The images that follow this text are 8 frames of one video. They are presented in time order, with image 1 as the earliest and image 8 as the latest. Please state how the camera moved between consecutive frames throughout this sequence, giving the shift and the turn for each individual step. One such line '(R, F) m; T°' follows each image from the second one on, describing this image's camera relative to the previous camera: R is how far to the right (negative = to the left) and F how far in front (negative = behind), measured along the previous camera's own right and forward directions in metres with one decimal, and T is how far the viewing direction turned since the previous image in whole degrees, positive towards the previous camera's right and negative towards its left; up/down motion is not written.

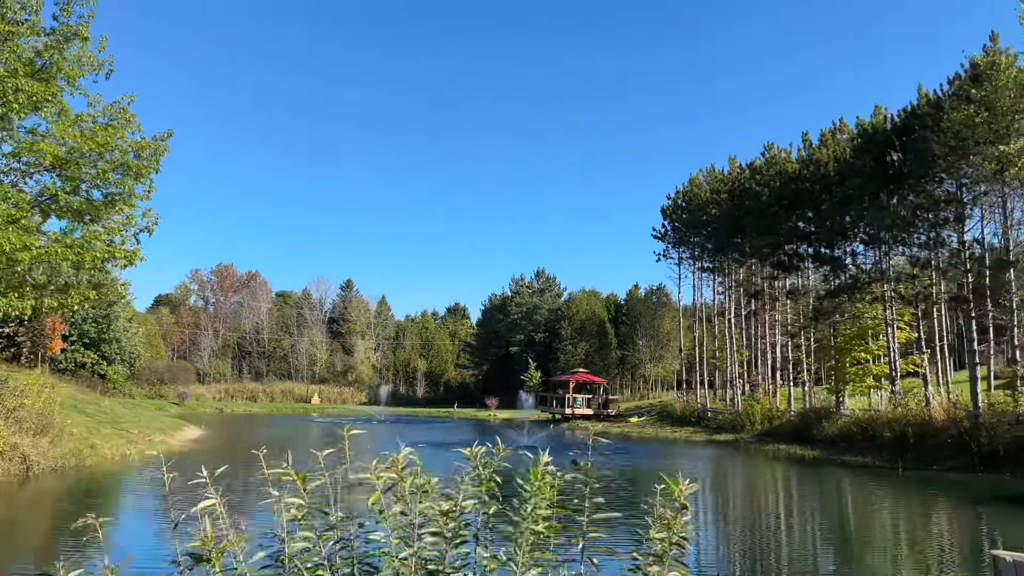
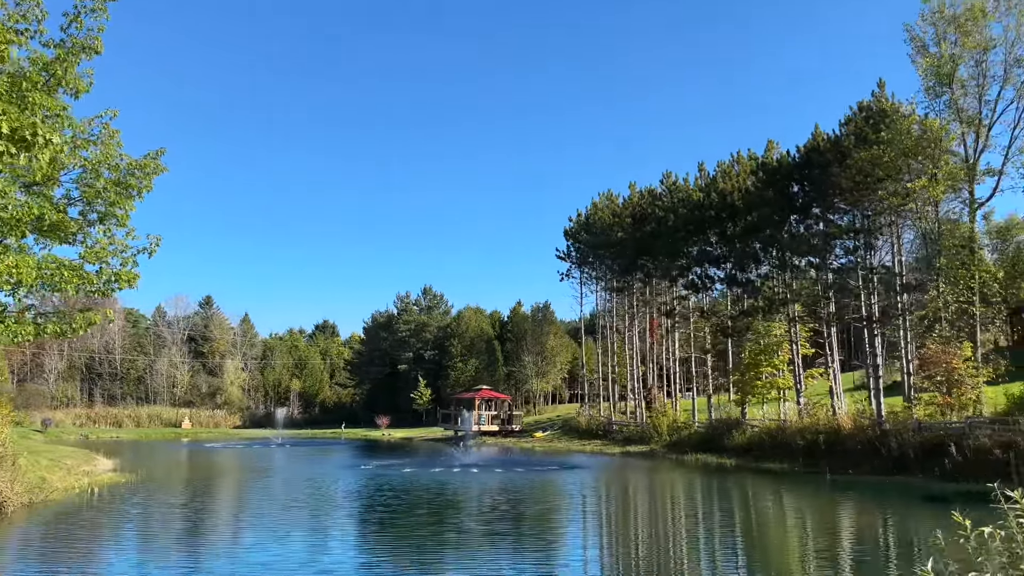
(-2.1, -0.2) m; +10°
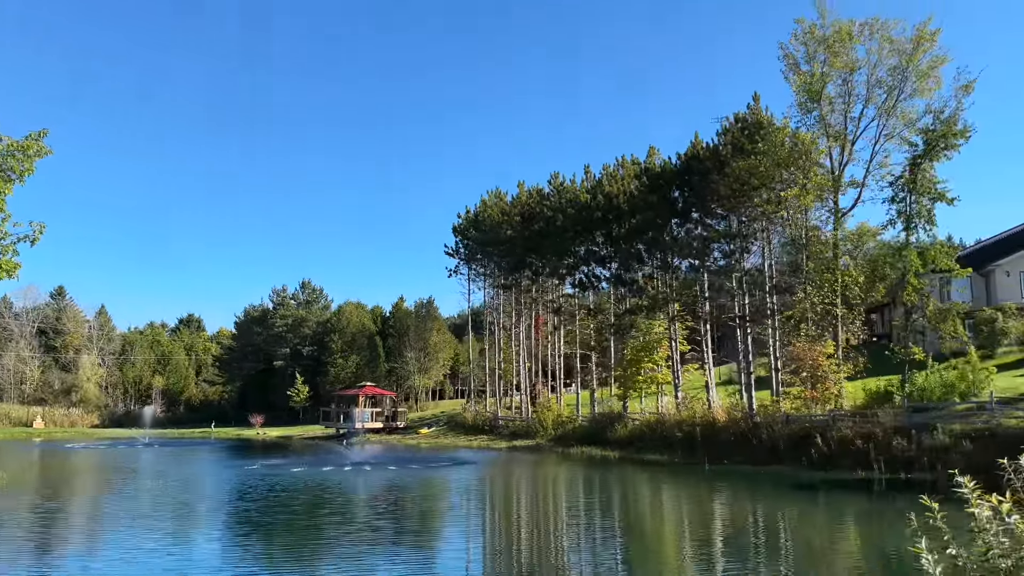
(-0.4, 0.0) m; +10°
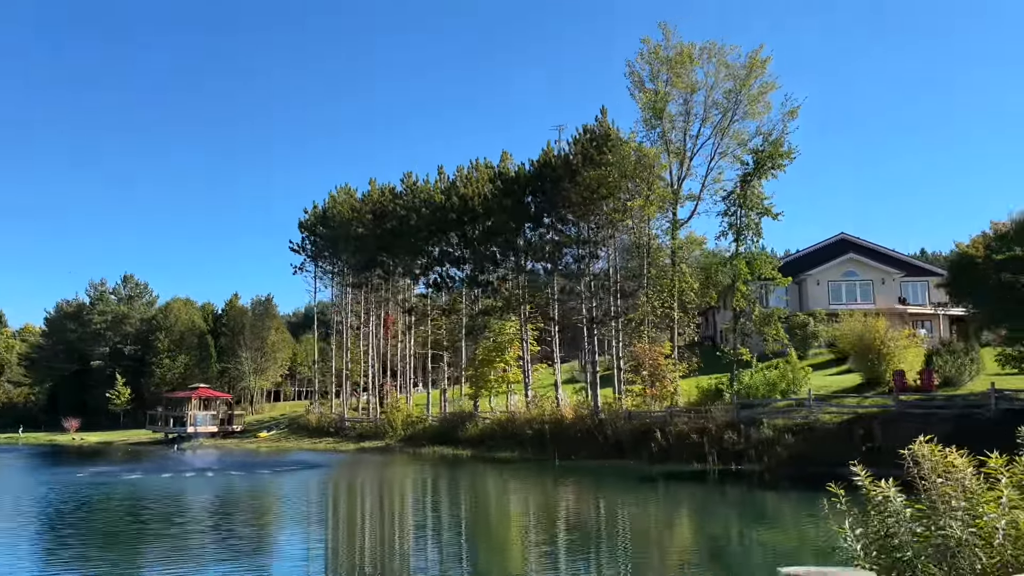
(-0.4, 0.0) m; +13°
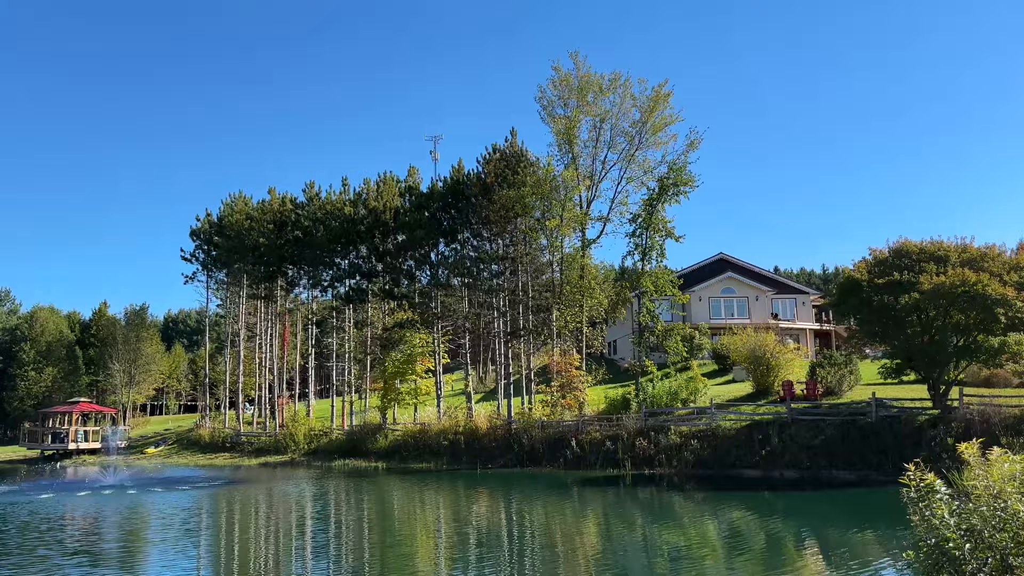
(-1.2, -0.6) m; +9°
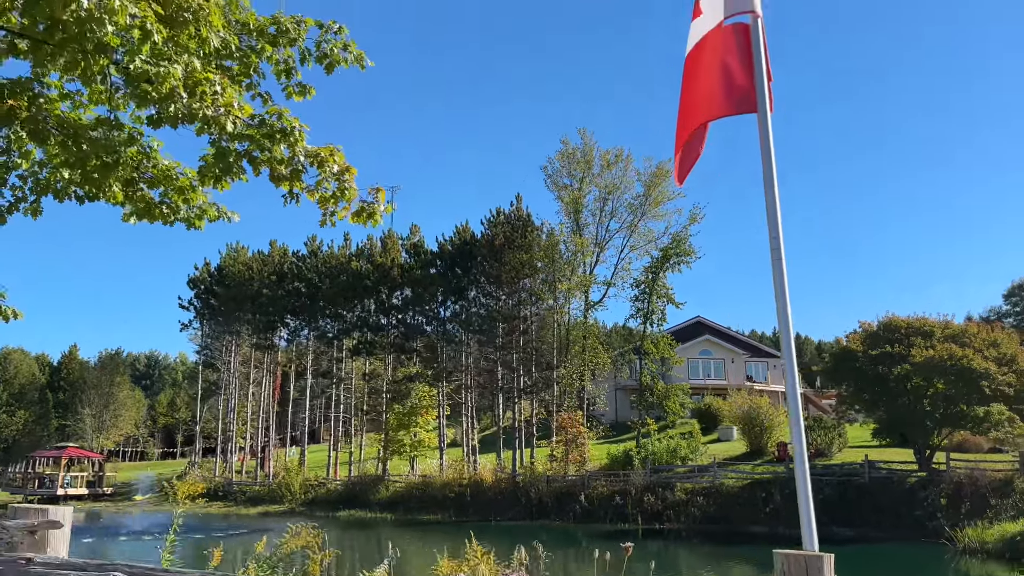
(-1.7, -1.3) m; +3°
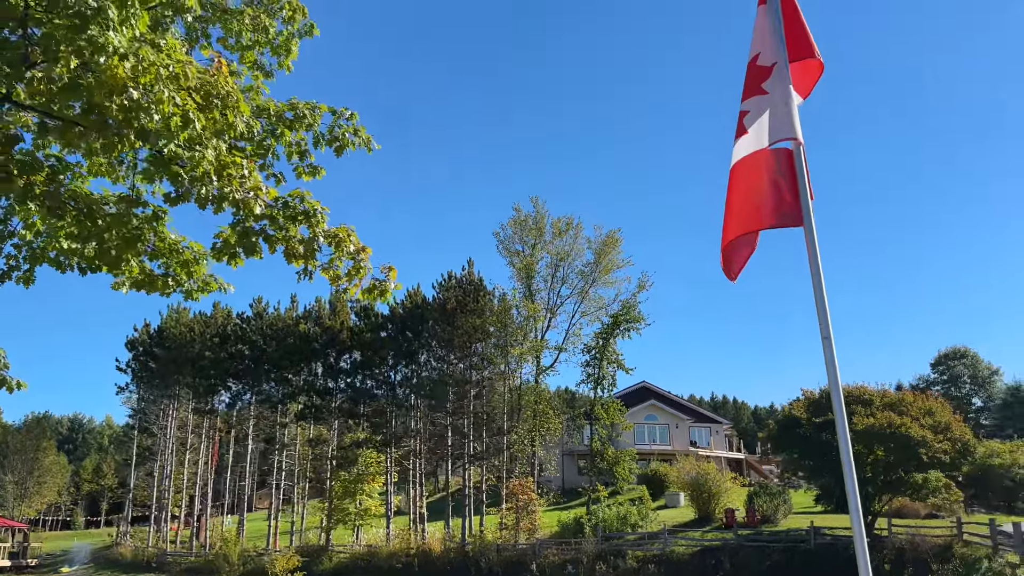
(-0.4, -0.2) m; +5°
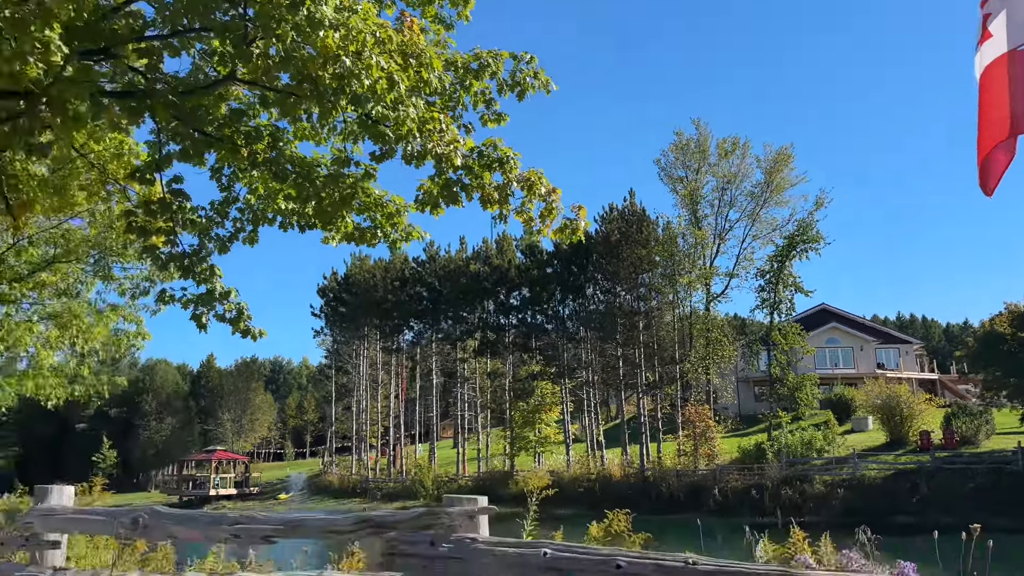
(-0.2, -0.2) m; -13°
